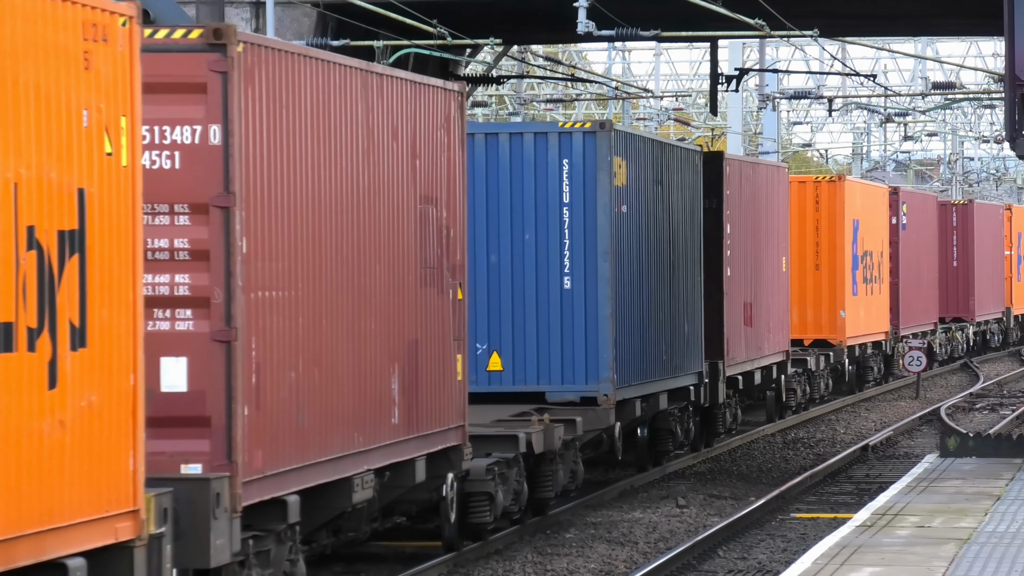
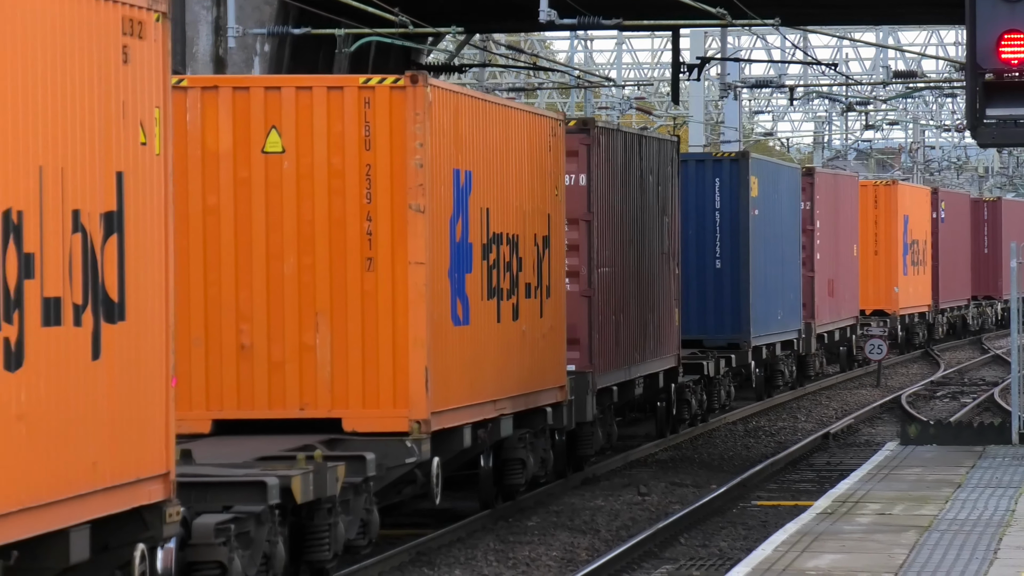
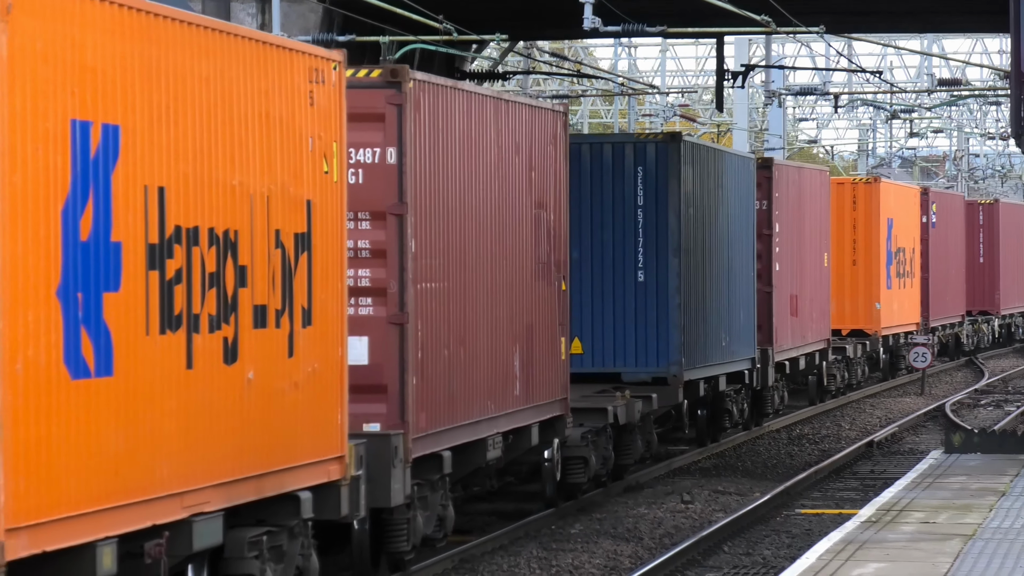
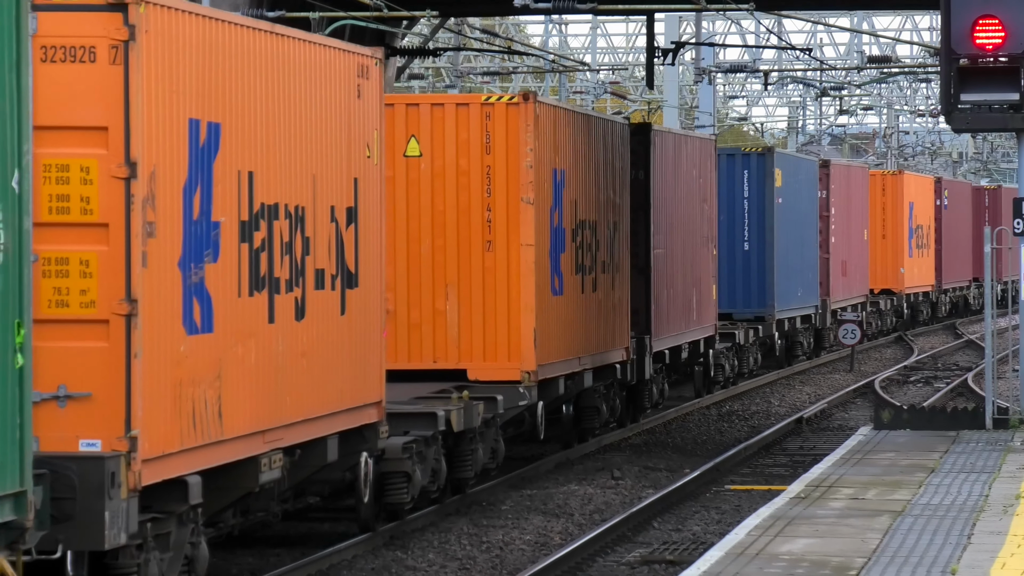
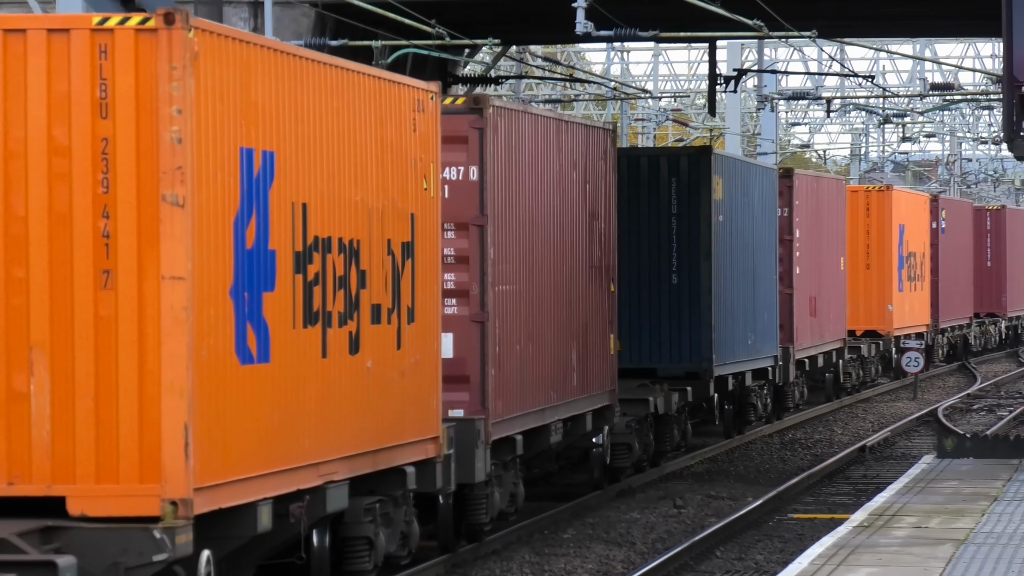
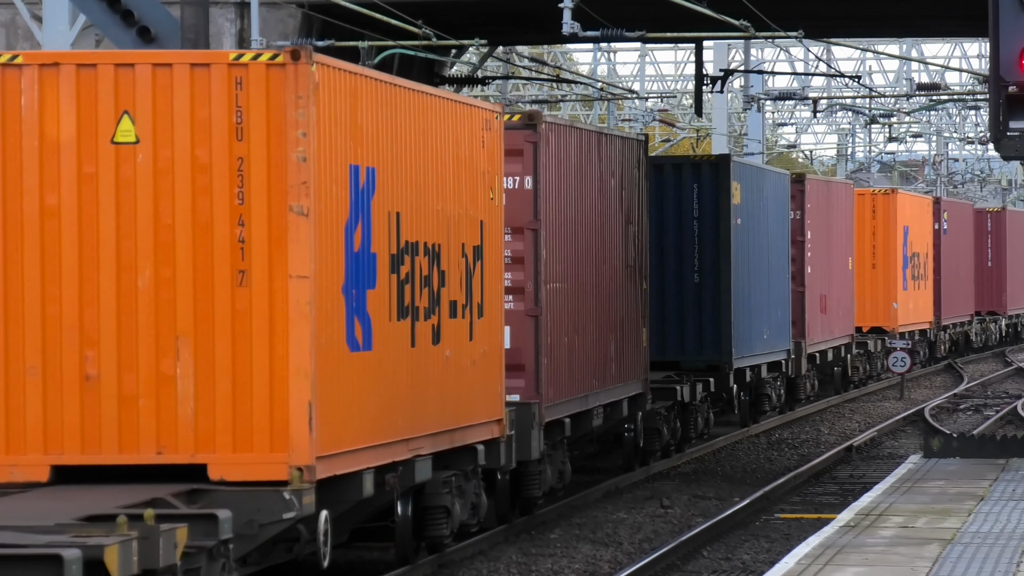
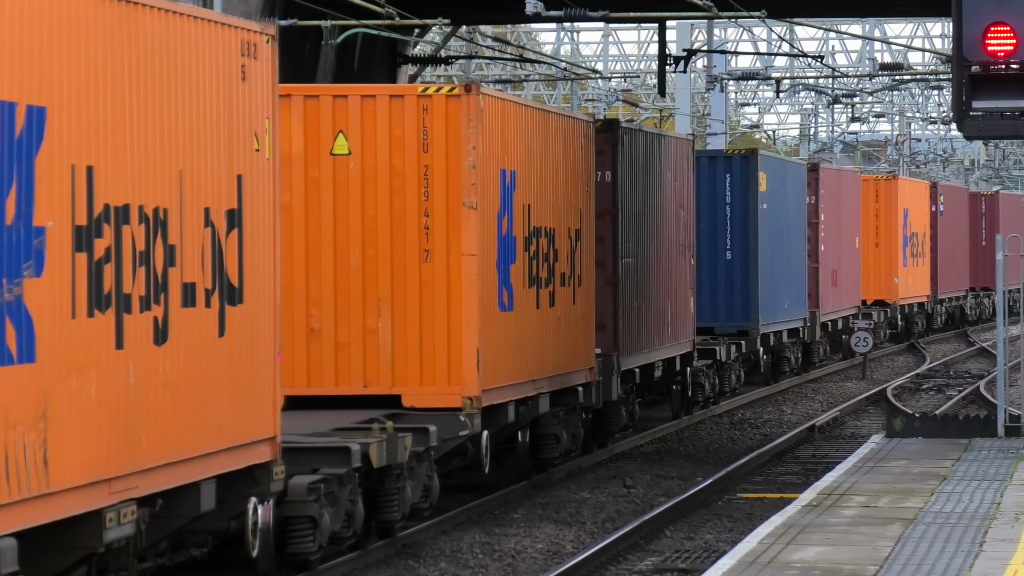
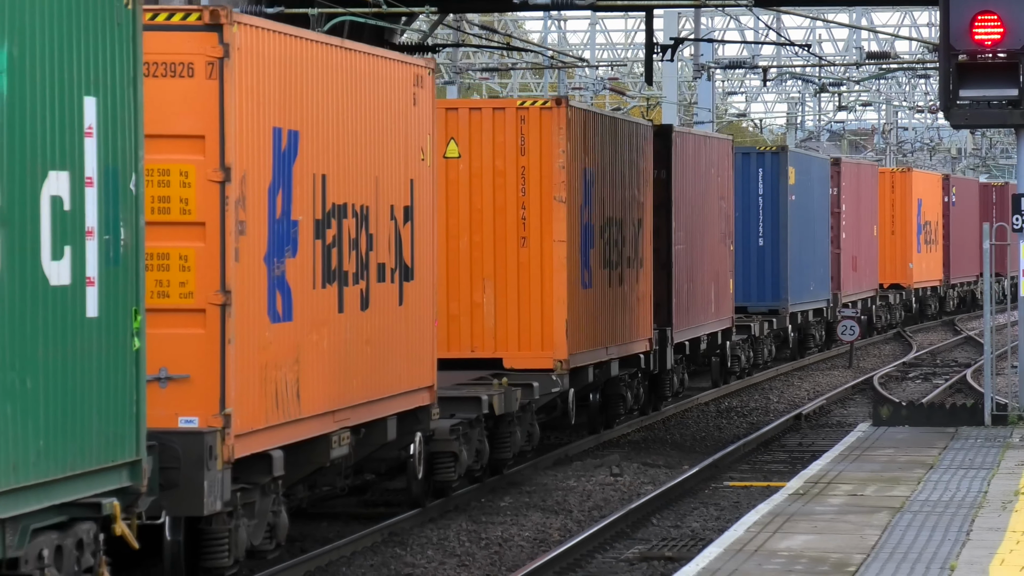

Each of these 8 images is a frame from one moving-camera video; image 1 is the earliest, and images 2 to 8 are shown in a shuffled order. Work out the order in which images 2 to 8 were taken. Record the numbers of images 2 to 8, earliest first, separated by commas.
3, 5, 6, 2, 7, 4, 8
